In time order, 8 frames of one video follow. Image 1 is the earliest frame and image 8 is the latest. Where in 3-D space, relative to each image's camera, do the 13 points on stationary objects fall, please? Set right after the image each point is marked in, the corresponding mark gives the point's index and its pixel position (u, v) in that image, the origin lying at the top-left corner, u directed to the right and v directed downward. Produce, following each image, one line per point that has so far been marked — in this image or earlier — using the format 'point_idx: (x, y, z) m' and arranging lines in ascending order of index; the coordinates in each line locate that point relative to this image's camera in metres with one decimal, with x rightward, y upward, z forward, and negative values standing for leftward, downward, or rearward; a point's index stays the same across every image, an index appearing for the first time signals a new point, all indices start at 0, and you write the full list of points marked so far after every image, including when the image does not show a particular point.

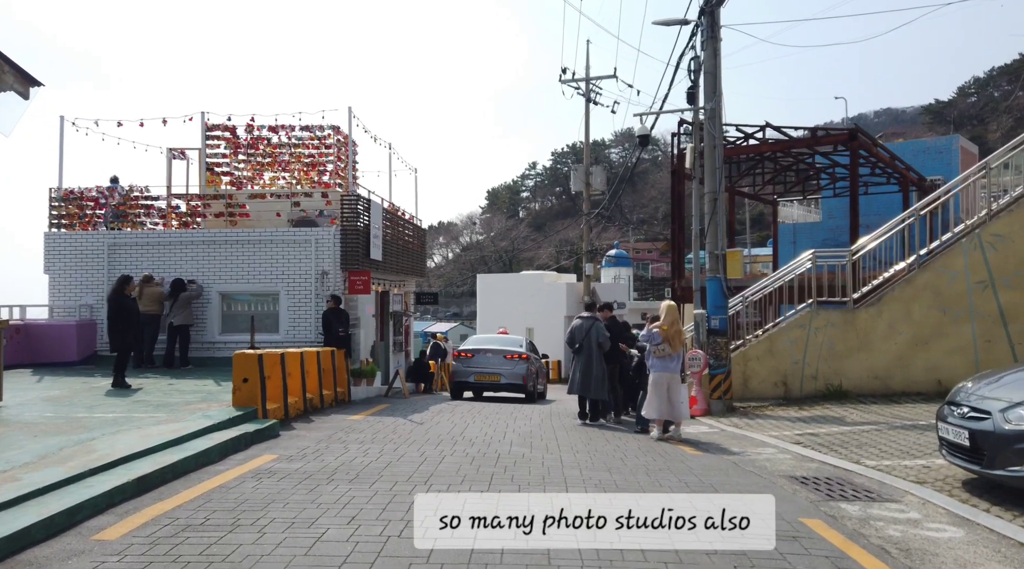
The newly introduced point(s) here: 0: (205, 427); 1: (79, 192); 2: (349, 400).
0: (-3.4, -1.6, +9.1) m
1: (-9.2, +2.0, +17.5) m
2: (-3.0, -2.1, +15.2) m
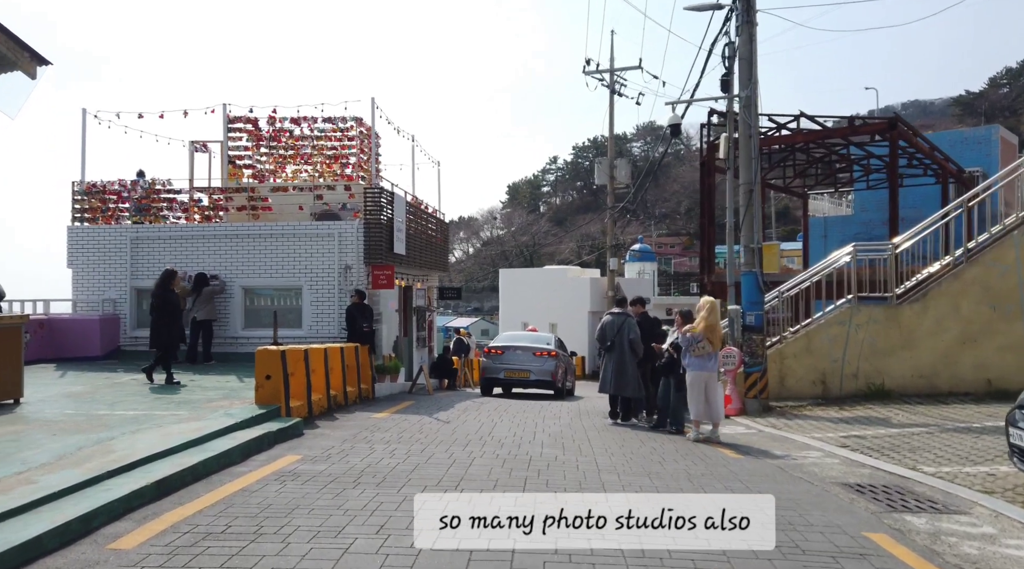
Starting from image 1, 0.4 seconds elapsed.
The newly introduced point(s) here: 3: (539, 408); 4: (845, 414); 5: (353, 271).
0: (-3.0, -1.5, +8.8) m
1: (-8.6, +2.1, +17.4) m
2: (-2.5, -2.0, +14.9) m
3: (+0.5, -2.2, +14.8) m
4: (+5.0, -1.9, +12.4) m
5: (-3.2, +0.3, +16.4) m
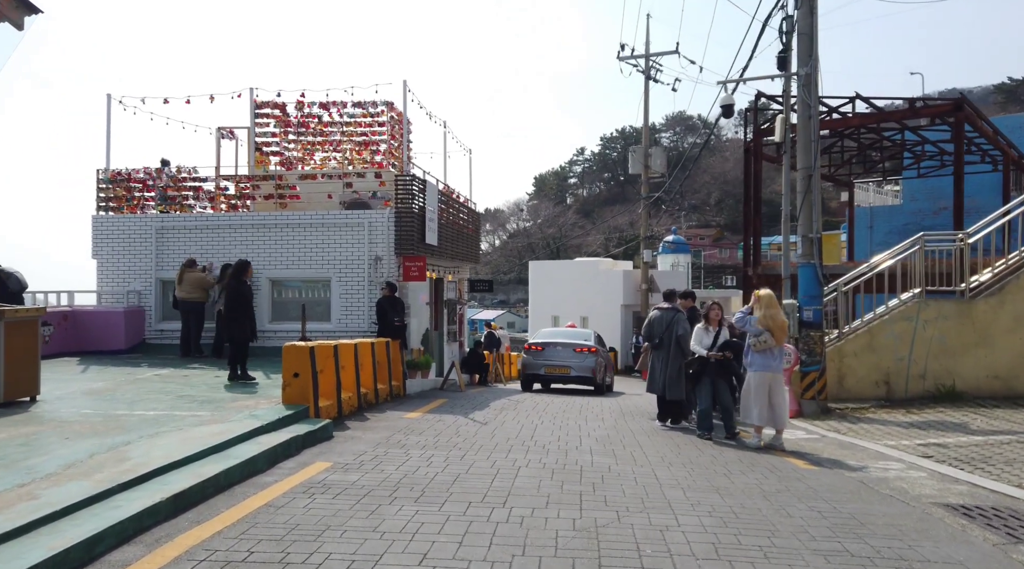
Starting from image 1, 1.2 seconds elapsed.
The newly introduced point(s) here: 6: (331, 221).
0: (-2.6, -1.4, +8.1) m
1: (-7.9, +2.3, +16.8) m
2: (-1.9, -1.9, +14.3) m
3: (+1.1, -2.1, +14.0) m
4: (+5.6, -1.8, +11.4) m
5: (-2.4, +0.4, +15.7) m
6: (-3.5, +1.2, +15.9) m
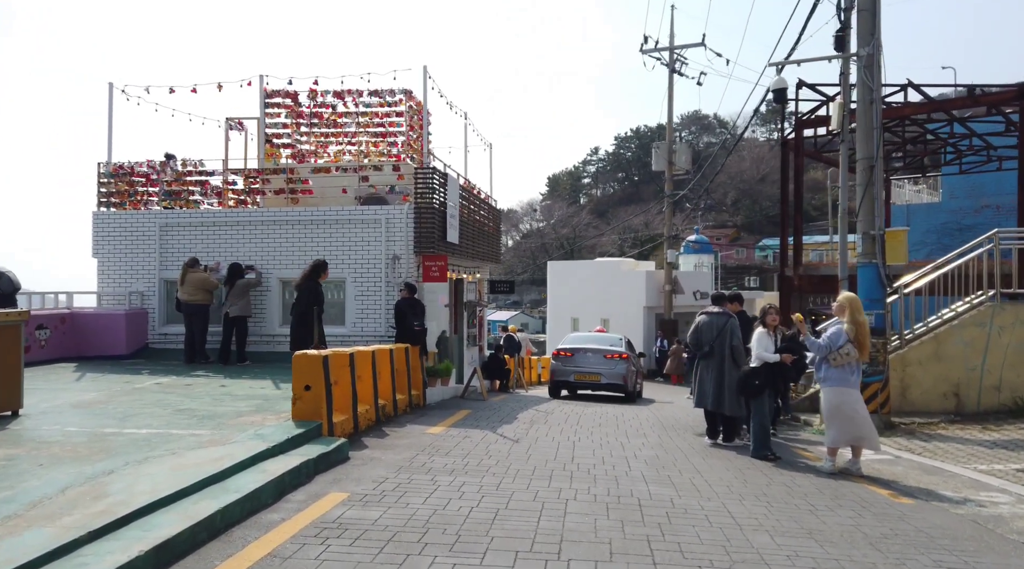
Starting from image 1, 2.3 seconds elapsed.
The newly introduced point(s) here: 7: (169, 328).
0: (-2.2, -1.4, +7.0) m
1: (-7.4, +2.3, +15.8) m
2: (-1.4, -1.9, +13.2) m
3: (+1.6, -2.1, +12.9) m
4: (+6.0, -1.9, +10.3) m
5: (-1.9, +0.4, +14.7) m
6: (-3.0, +1.2, +14.8) m
7: (-6.4, -0.8, +15.4) m
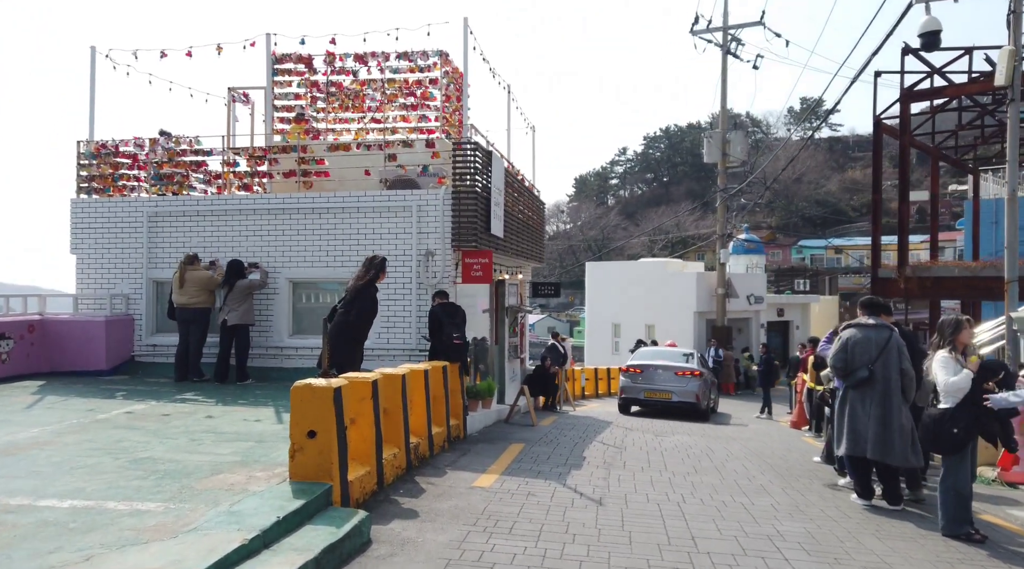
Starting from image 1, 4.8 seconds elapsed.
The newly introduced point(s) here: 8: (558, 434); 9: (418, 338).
0: (-1.6, -1.4, +4.4) m
1: (-6.5, +2.3, +13.4) m
2: (-0.6, -1.9, +10.5) m
3: (+2.4, -2.1, +10.2) m
4: (+6.7, -1.9, +7.4) m
5: (-1.1, +0.4, +12.0) m
6: (-2.1, +1.2, +12.2) m
7: (-5.5, -0.8, +12.9) m
8: (+0.7, -2.2, +12.2) m
9: (-1.4, -0.8, +12.1) m
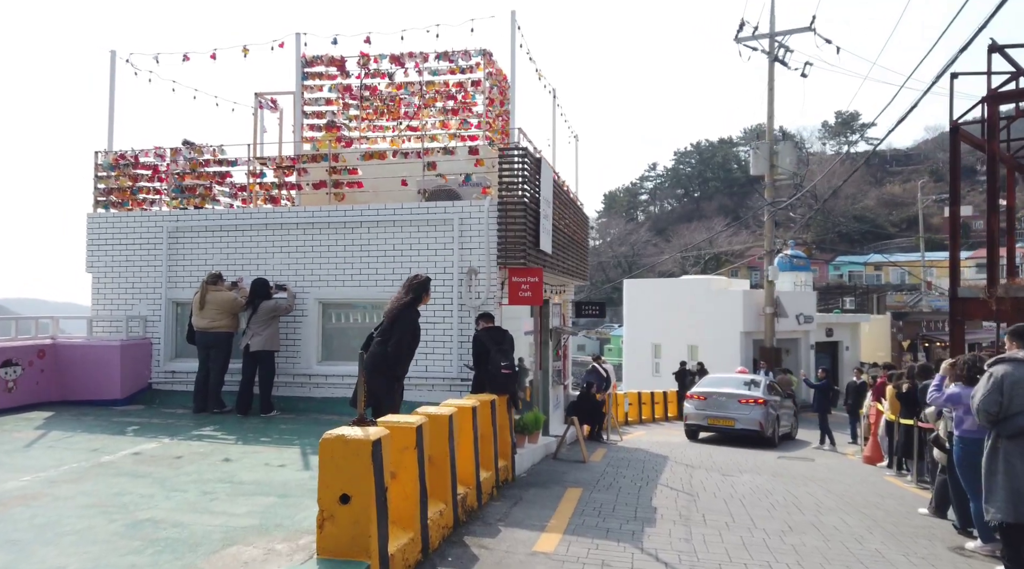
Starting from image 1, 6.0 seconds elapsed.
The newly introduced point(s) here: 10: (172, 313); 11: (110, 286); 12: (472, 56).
0: (-1.1, -1.6, +3.3) m
1: (-5.7, +1.9, +12.4) m
2: (0.0, -2.2, +9.3) m
3: (+3.0, -2.4, +8.9) m
4: (+7.2, -2.1, +5.9) m
5: (-0.4, +0.1, +10.9) m
6: (-1.4, +0.9, +11.1) m
7: (-4.8, -1.1, +11.9) m
8: (+1.4, -2.5, +10.9) m
9: (-0.7, -1.1, +10.9) m
10: (-4.9, -0.4, +12.0) m
11: (-5.9, 0.0, +12.2) m
12: (-0.6, +3.3, +12.0) m
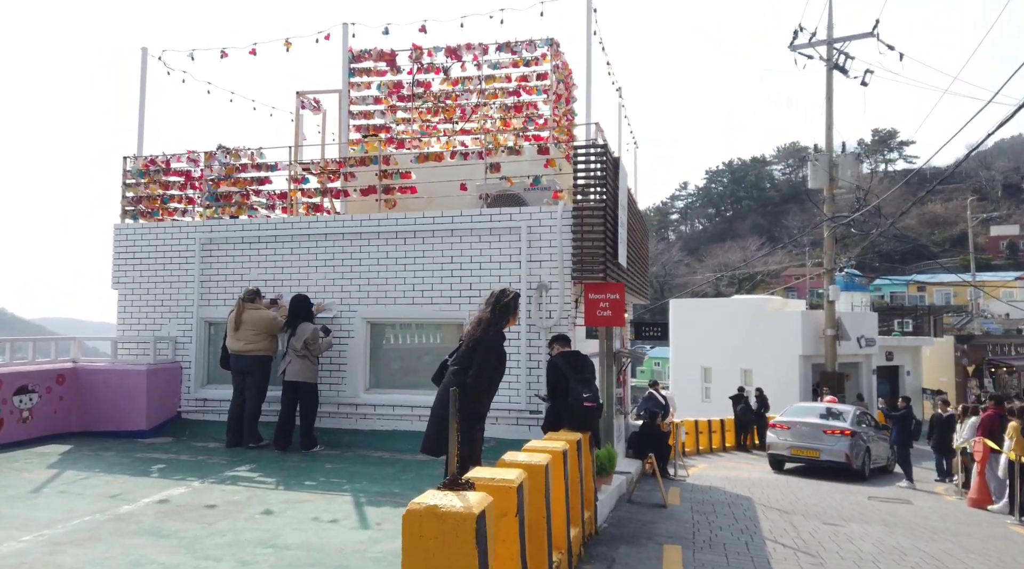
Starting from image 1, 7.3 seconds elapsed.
0: (-0.5, -1.6, +1.9) m
1: (-4.8, +1.7, +11.3) m
2: (+0.8, -2.4, +7.9) m
3: (+3.8, -2.6, +7.4) m
4: (+7.9, -2.2, +4.3) m
5: (+0.5, -0.1, +9.6) m
6: (-0.5, +0.7, +9.9) m
7: (-3.9, -1.4, +10.7) m
8: (+2.3, -2.7, +9.5) m
9: (+0.2, -1.3, +9.6) m
10: (-4.0, -0.6, +10.8) m
11: (-5.0, -0.3, +11.0) m
12: (+0.3, +3.0, +10.8) m
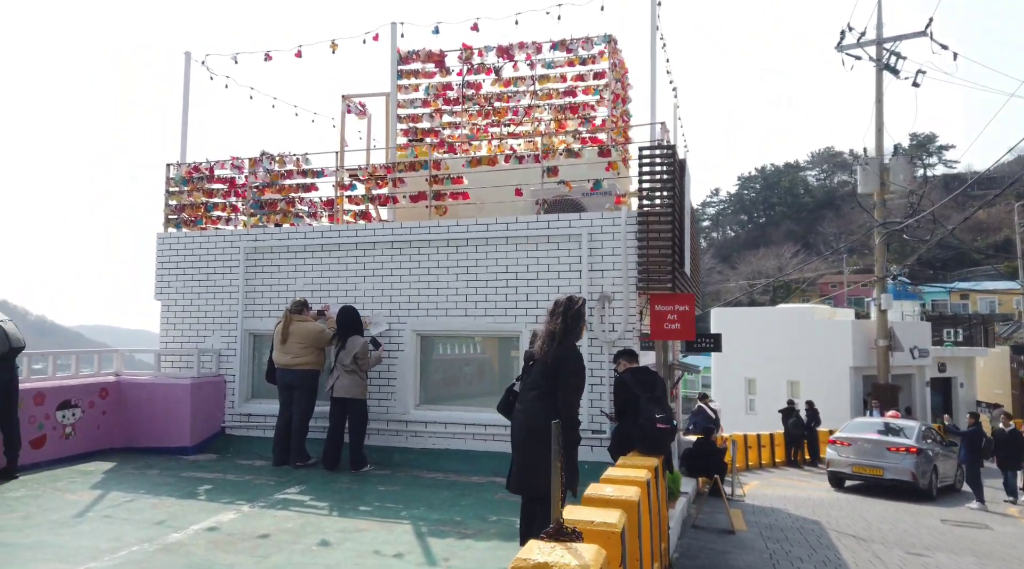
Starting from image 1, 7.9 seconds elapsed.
0: (-0.1, -1.7, +1.4) m
1: (-4.1, +1.6, +11.0) m
2: (+1.4, -2.5, +7.3) m
3: (+4.4, -2.7, +6.7) m
4: (+8.4, -2.3, +3.5) m
5: (+1.1, -0.2, +9.0) m
6: (+0.1, +0.6, +9.3) m
7: (-3.2, -1.5, +10.3) m
8: (+2.9, -2.8, +8.9) m
9: (+0.9, -1.4, +9.0) m
10: (-3.3, -0.8, +10.4) m
11: (-4.3, -0.4, +10.7) m
12: (+1.1, +2.9, +10.3) m
